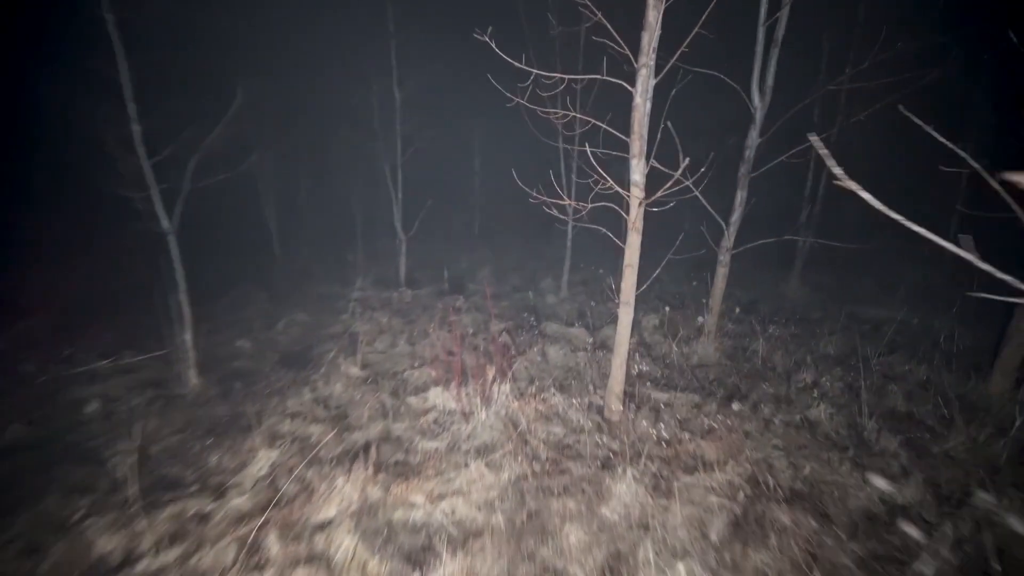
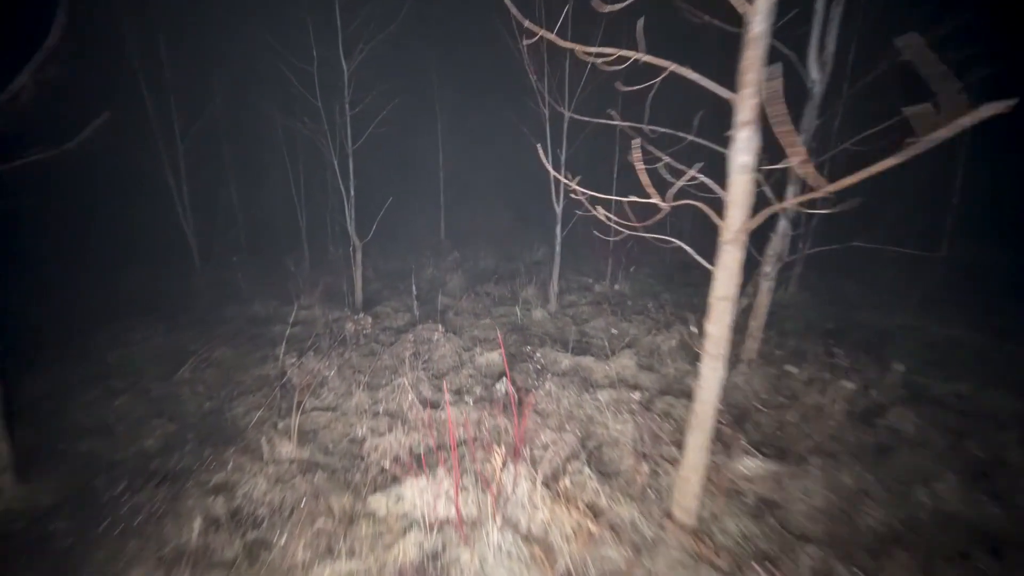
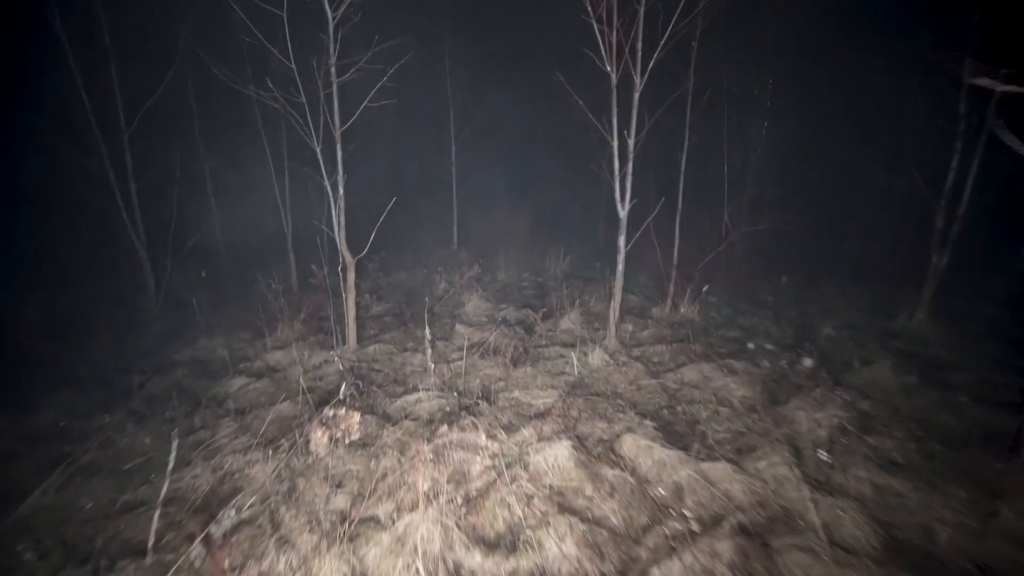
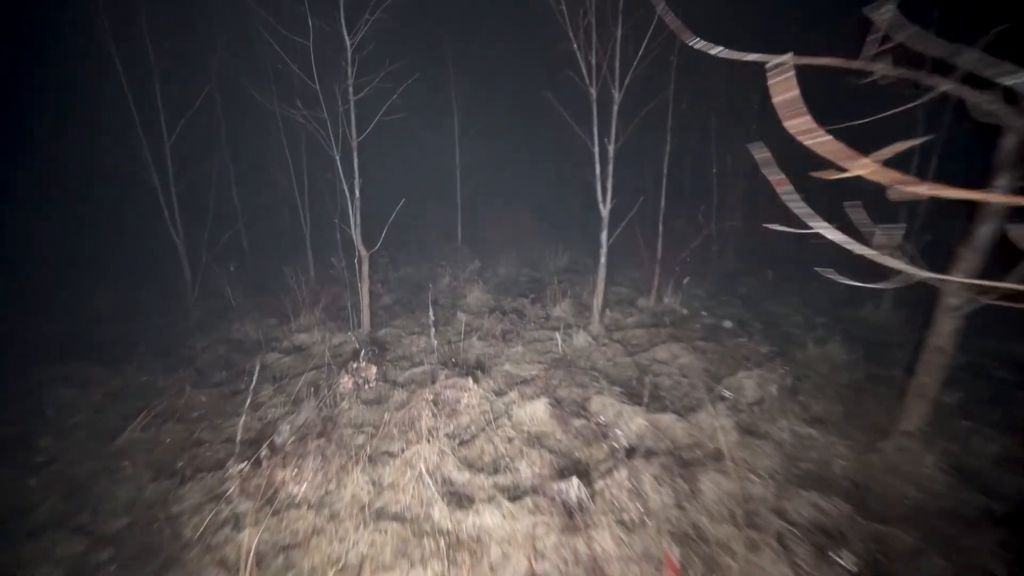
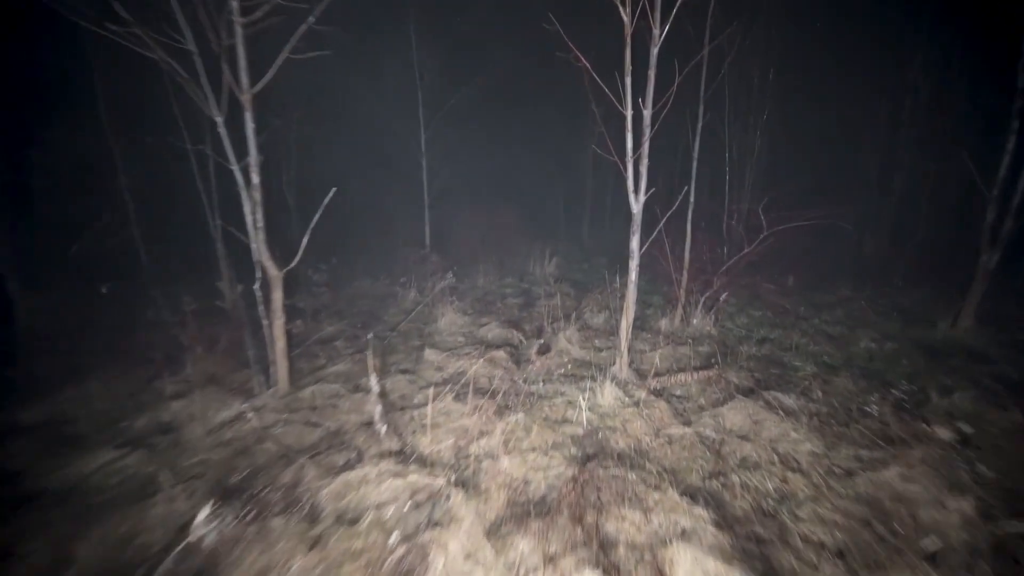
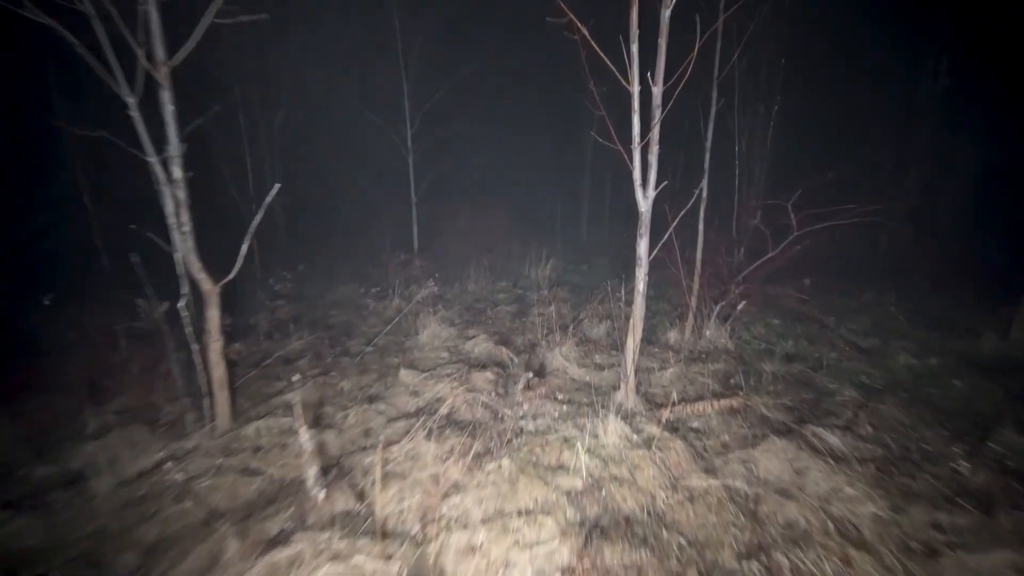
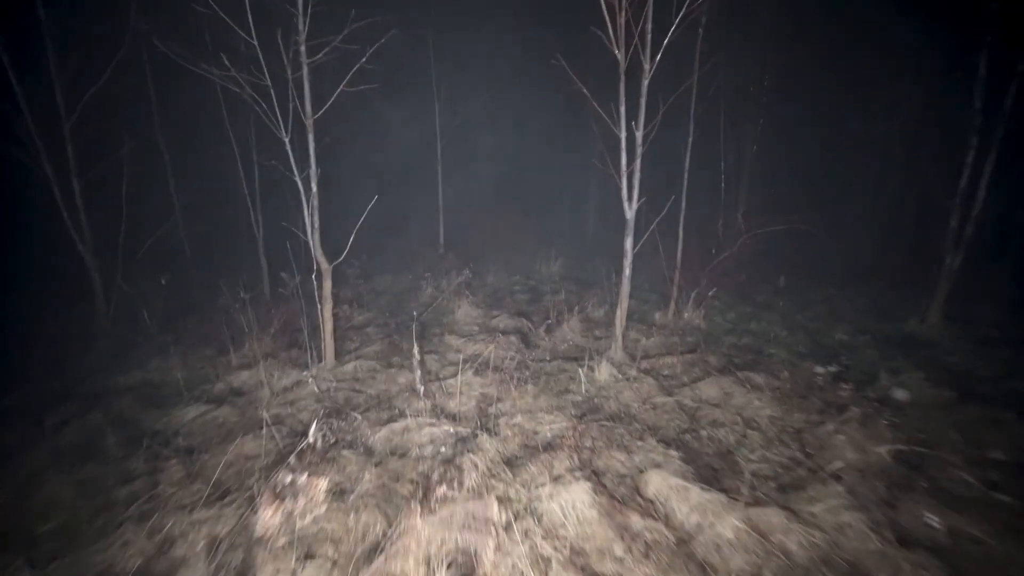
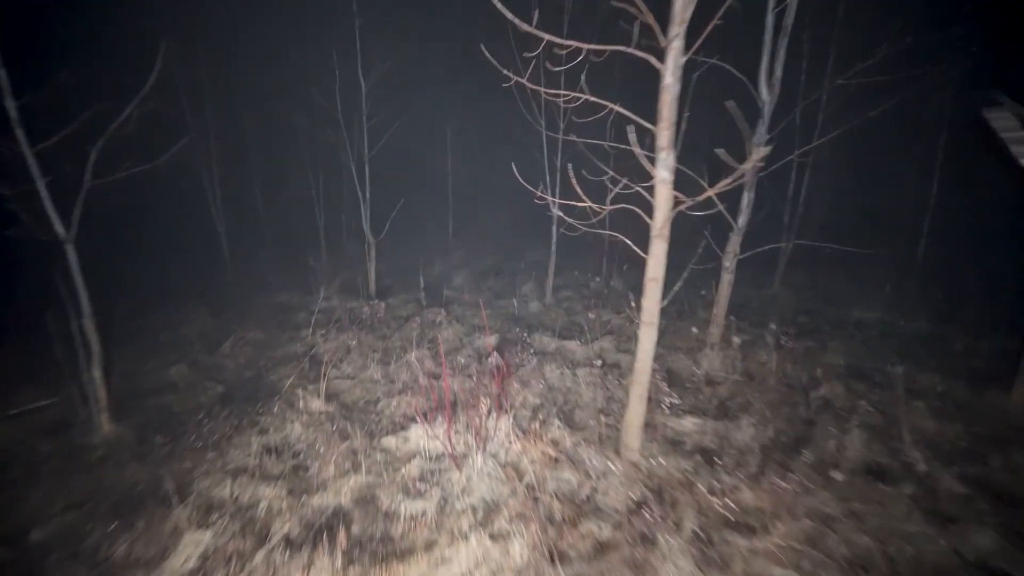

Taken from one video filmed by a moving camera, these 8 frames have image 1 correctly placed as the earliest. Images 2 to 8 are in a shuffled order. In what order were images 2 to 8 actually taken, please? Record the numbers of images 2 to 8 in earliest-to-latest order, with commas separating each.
8, 2, 4, 3, 7, 5, 6
